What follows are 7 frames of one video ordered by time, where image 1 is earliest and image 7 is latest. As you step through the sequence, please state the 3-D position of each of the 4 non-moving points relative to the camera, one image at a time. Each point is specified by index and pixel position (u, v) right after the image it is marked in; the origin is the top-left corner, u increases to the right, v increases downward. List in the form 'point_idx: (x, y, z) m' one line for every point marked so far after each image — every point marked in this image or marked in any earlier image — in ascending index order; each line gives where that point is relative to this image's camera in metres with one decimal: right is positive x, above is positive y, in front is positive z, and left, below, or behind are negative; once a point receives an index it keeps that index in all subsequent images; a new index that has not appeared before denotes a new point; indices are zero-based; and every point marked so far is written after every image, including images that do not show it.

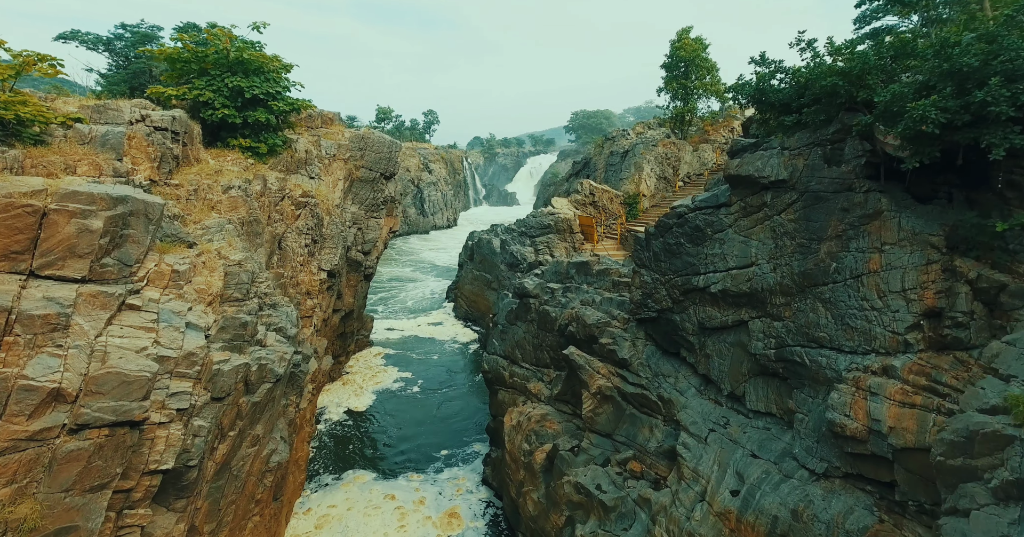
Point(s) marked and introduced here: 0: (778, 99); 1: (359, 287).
0: (+4.9, +3.1, +9.2) m
1: (-6.0, -0.8, +19.6) m
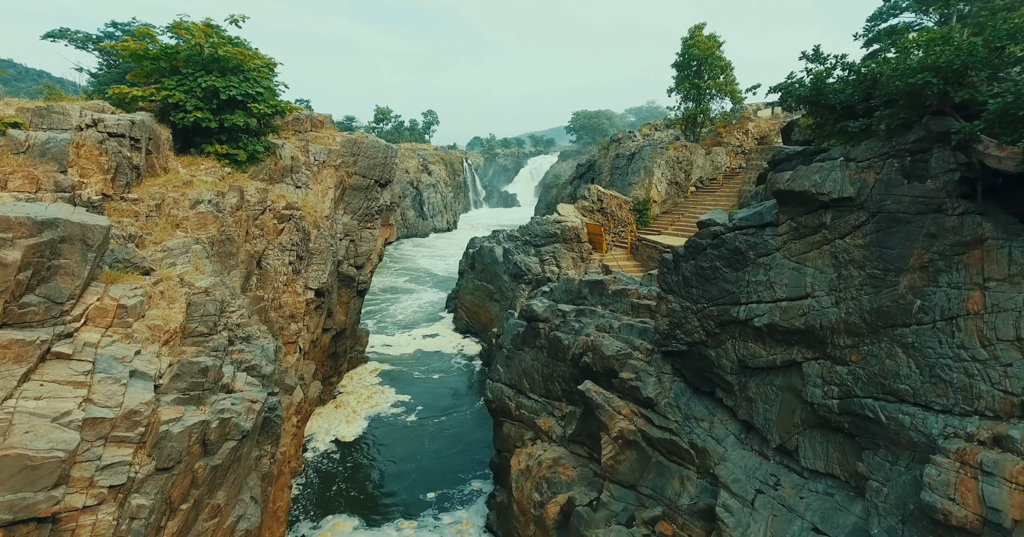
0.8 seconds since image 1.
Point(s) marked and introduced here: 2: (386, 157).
0: (+5.1, +2.6, +7.8) m
1: (-5.8, -1.3, +18.1) m
2: (-4.8, +4.2, +18.9) m
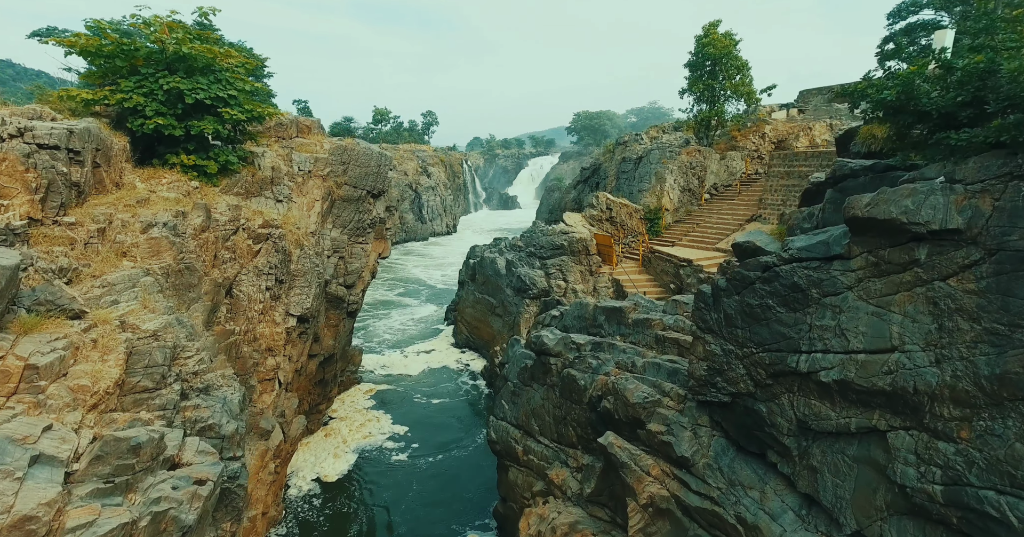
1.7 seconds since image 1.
0: (+5.2, +2.0, +6.2) m
1: (-5.7, -1.9, +16.5) m
2: (-4.6, +3.6, +17.4) m
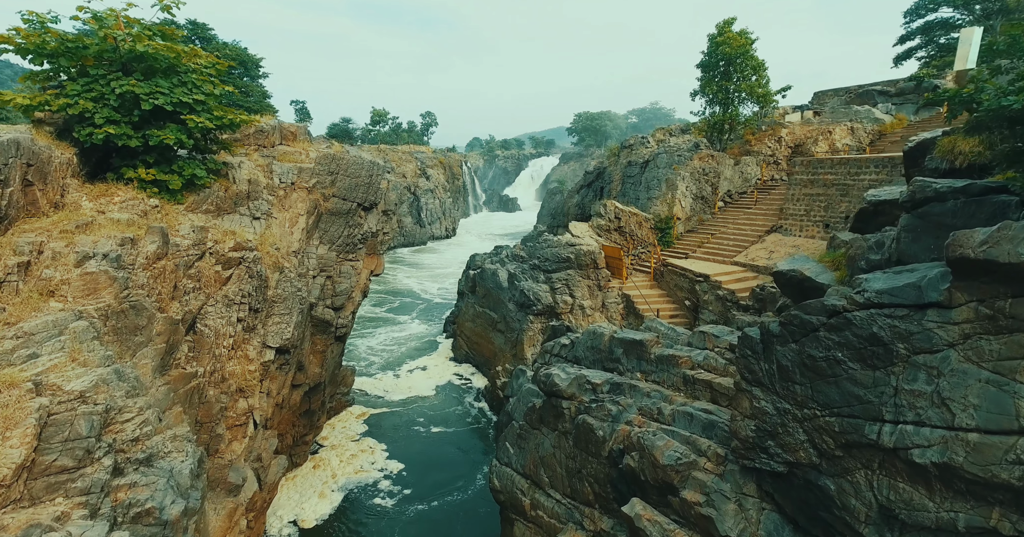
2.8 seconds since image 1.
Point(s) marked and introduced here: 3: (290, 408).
0: (+5.4, +1.5, +4.7) m
1: (-5.5, -2.5, +15.1) m
2: (-4.5, +3.0, +15.9) m
3: (-6.1, -3.9, +13.8) m
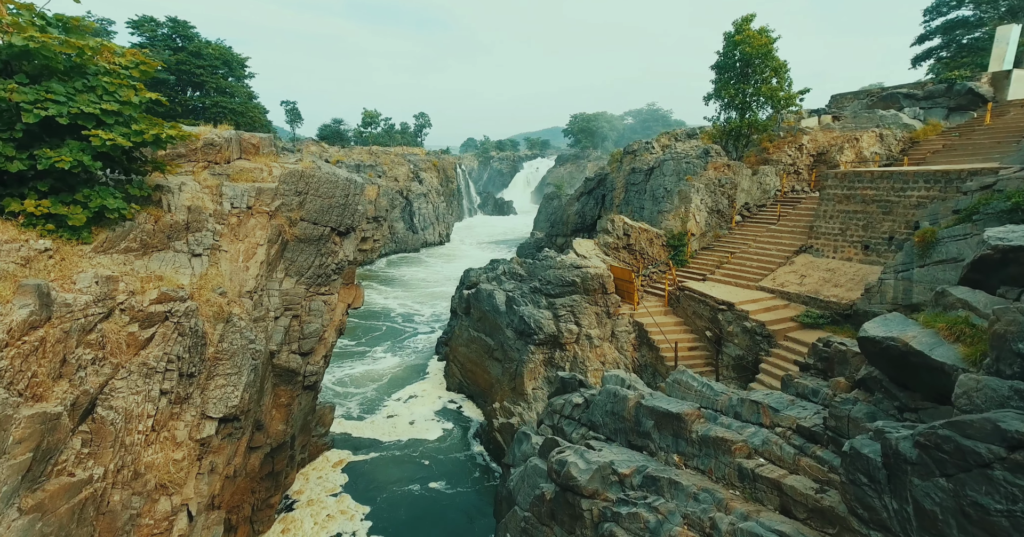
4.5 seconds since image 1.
0: (+5.5, +0.6, +2.5) m
1: (-5.5, -3.5, +12.7) m
2: (-4.5, +2.0, +13.6) m
3: (-6.1, -4.8, +11.5) m
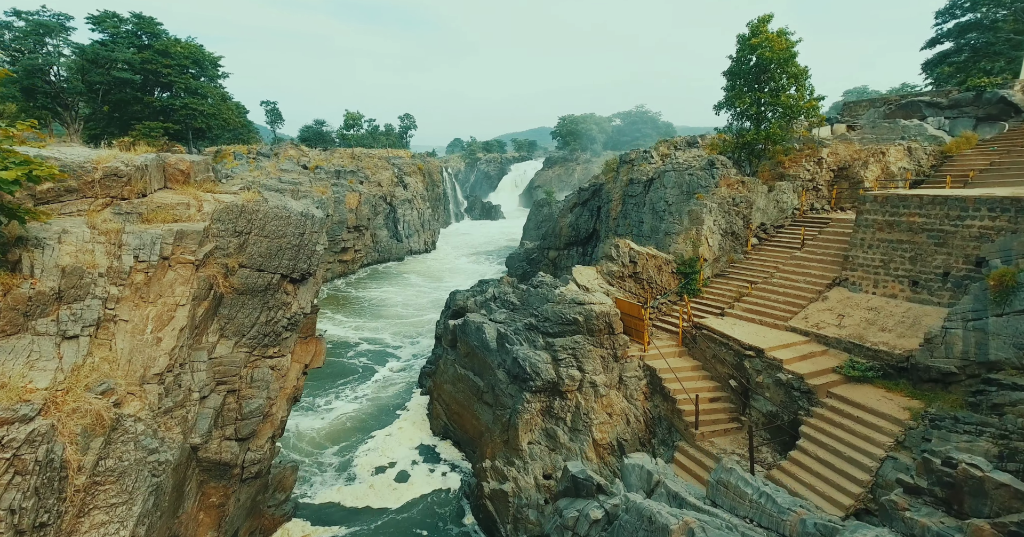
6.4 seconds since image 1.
0: (+5.6, -0.6, +0.1) m
1: (-5.6, -4.7, +10.0) m
2: (-4.6, +0.8, +10.9) m
3: (-6.1, -6.0, +8.7) m
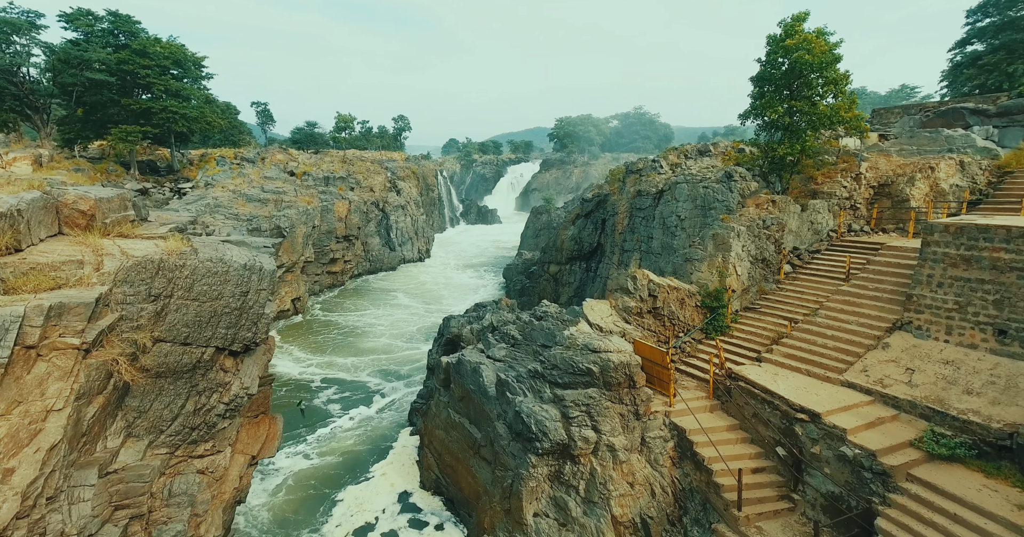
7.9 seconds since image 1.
0: (+5.8, -1.7, -2.5) m
1: (-5.5, -5.8, +7.4) m
2: (-4.5, -0.3, +8.3) m
3: (-6.0, -7.2, +6.1) m
